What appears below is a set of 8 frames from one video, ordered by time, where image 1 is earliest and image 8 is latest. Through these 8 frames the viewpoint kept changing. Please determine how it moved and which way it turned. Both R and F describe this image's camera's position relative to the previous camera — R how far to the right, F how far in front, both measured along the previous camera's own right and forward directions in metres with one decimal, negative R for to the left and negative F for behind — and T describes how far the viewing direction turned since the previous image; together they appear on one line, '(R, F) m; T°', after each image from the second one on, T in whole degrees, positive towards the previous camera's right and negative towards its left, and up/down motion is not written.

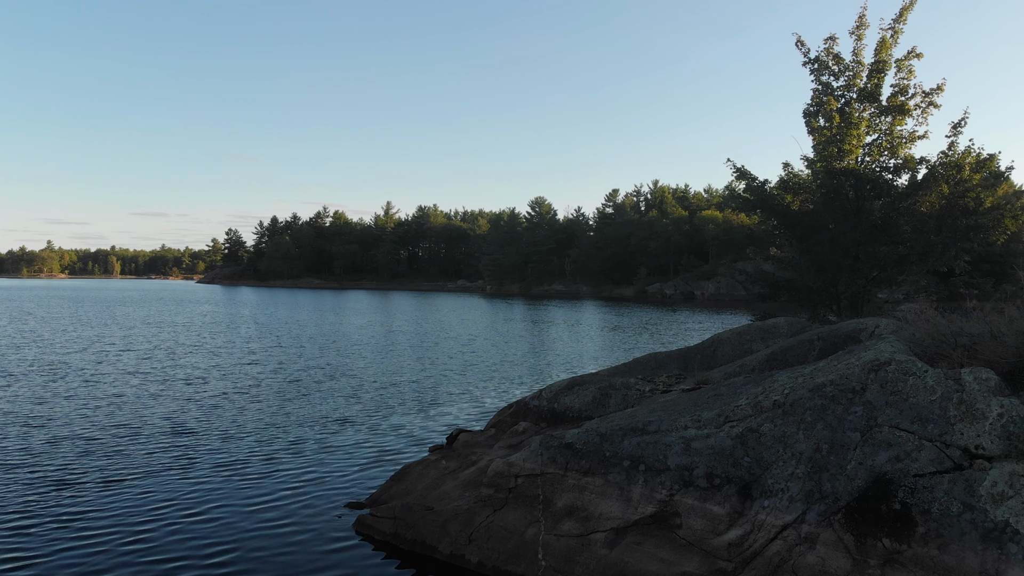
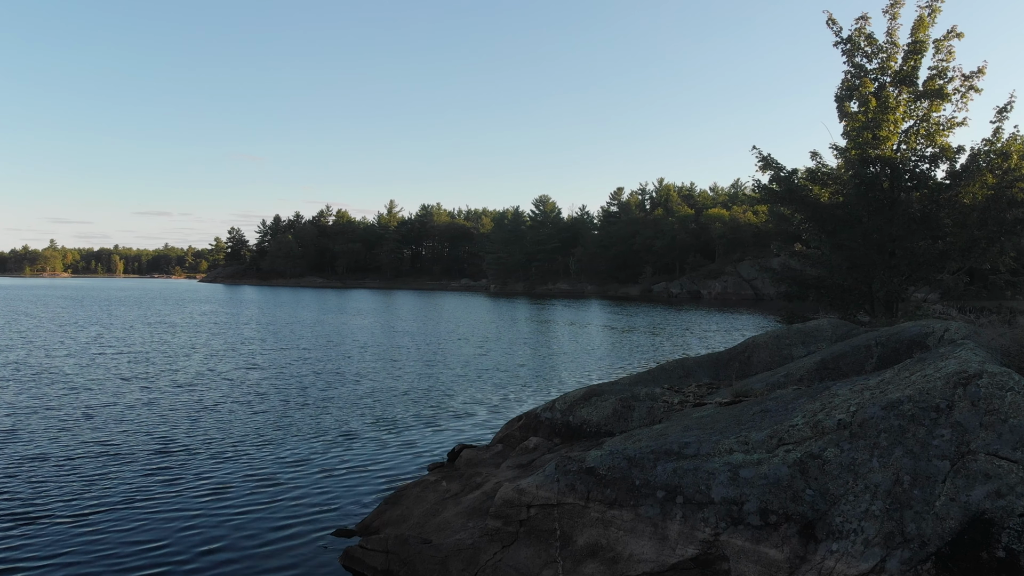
(-0.2, +2.0) m; 0°
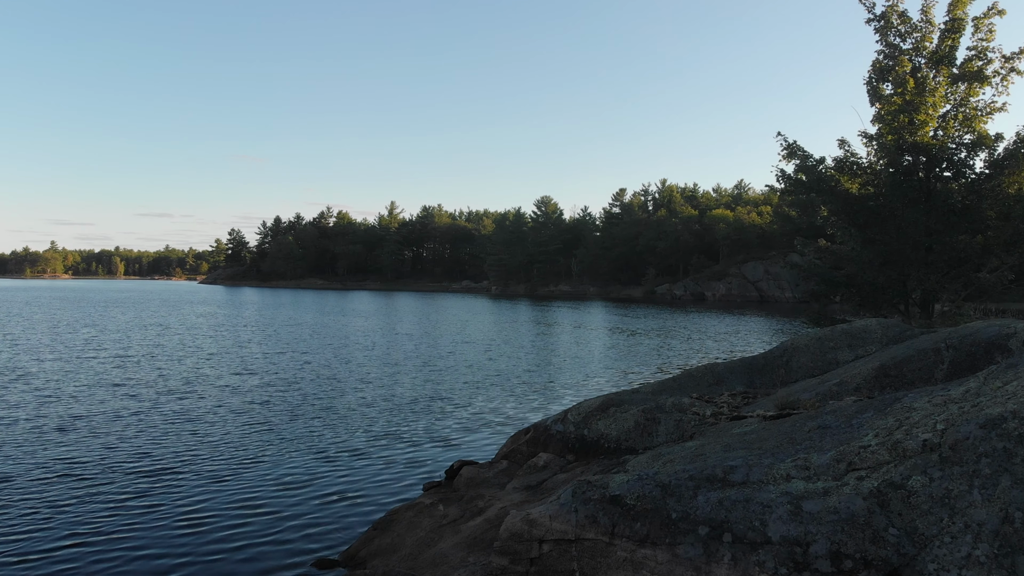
(-0.1, +1.9) m; 0°
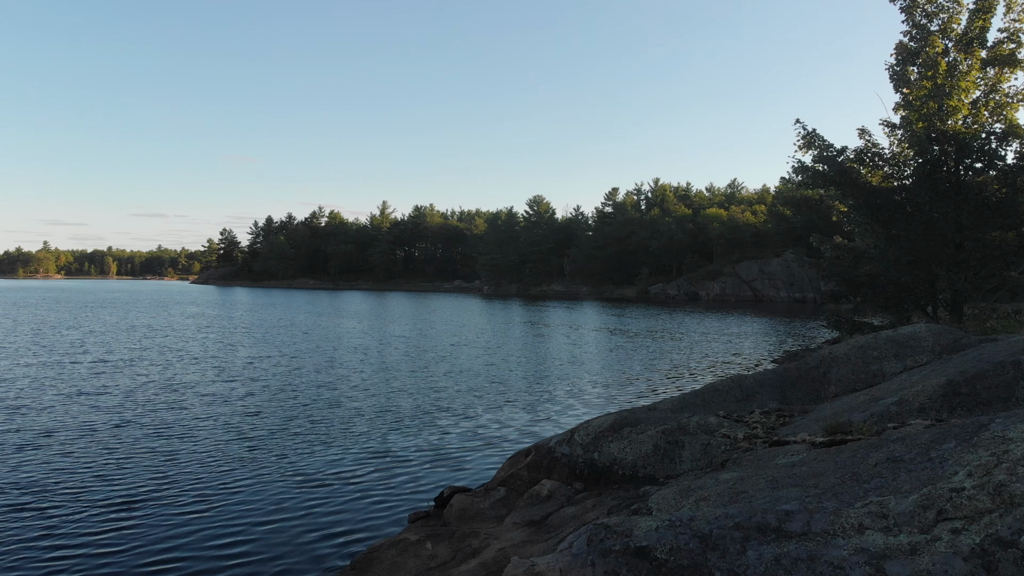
(-0.1, +1.9) m; +1°
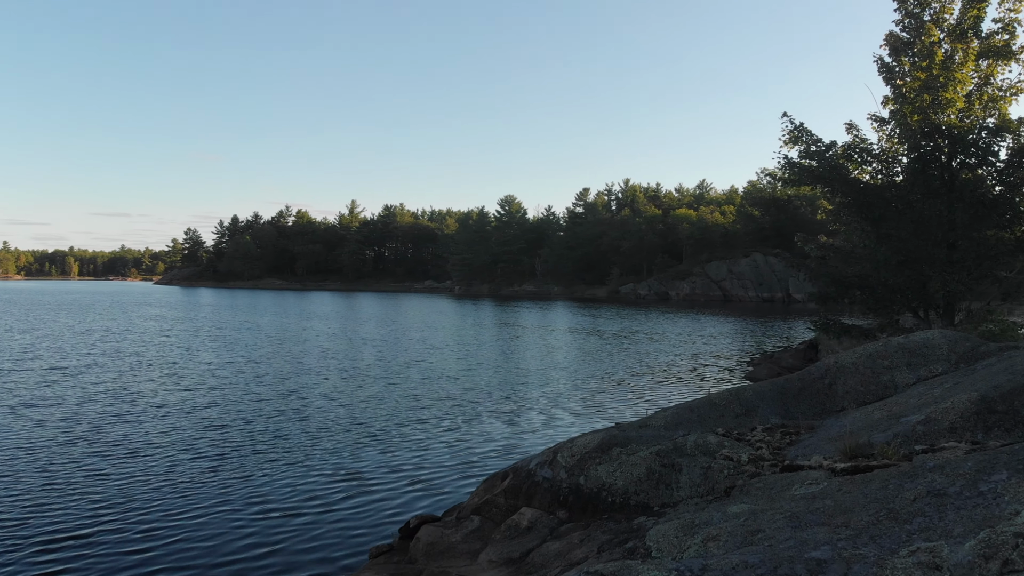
(-0.1, +1.4) m; +3°
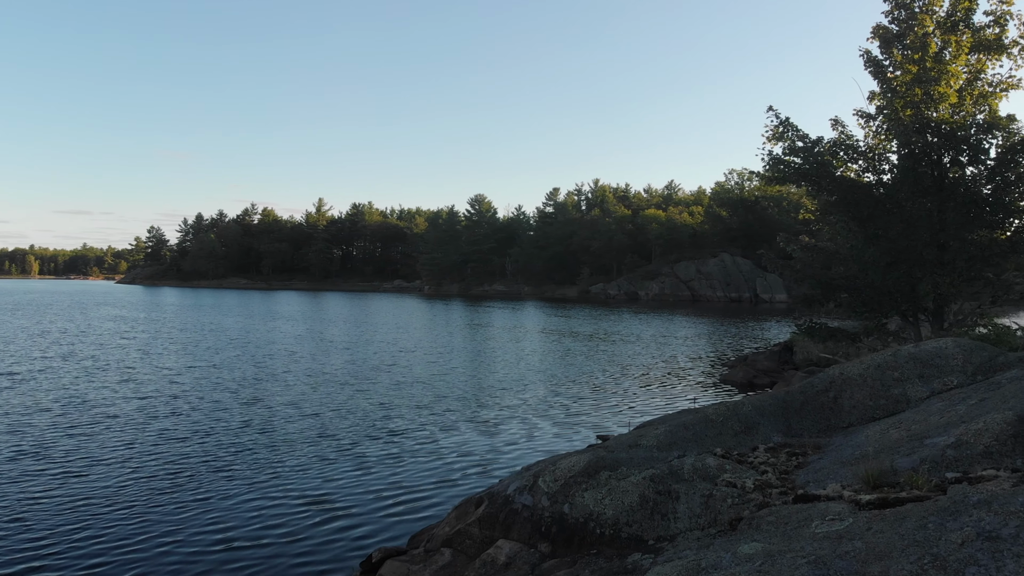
(-0.1, +1.3) m; +3°
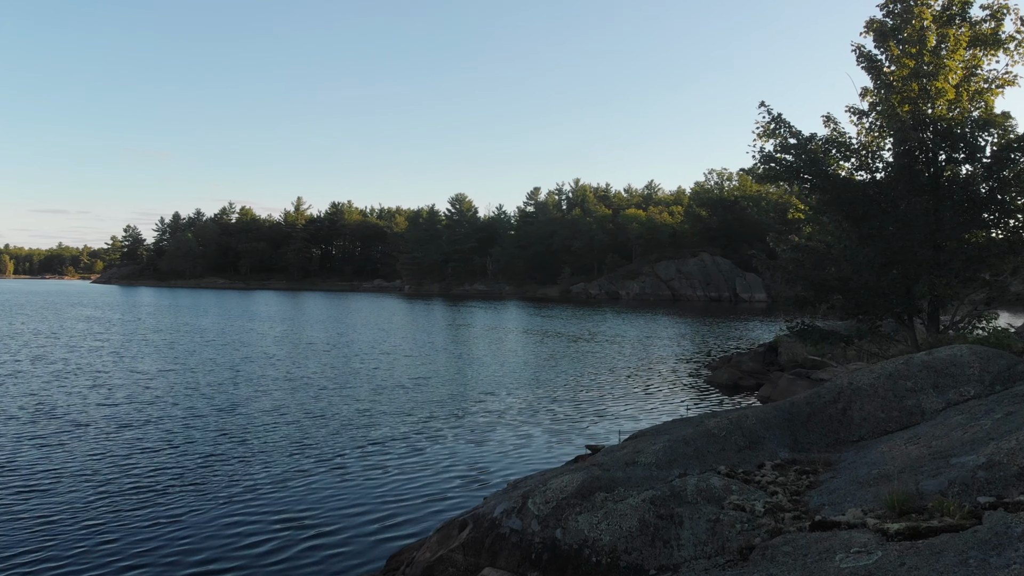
(-0.1, +0.9) m; +2°
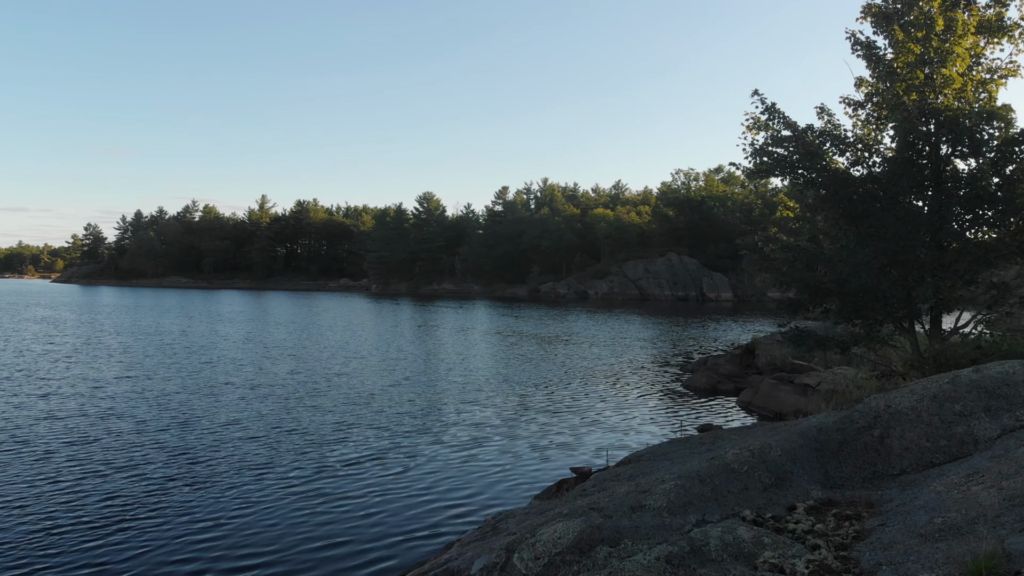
(-0.2, +1.7) m; +3°
